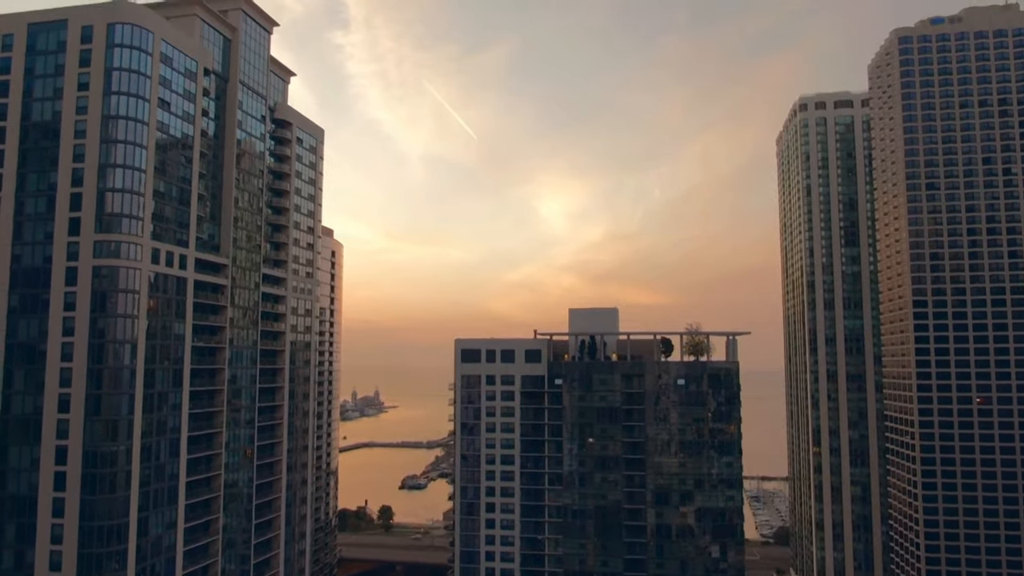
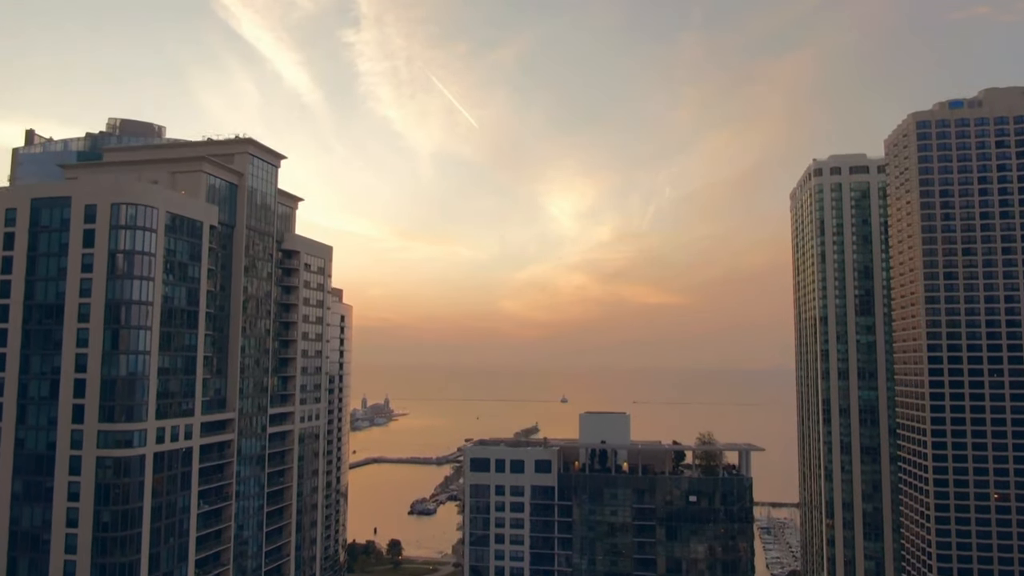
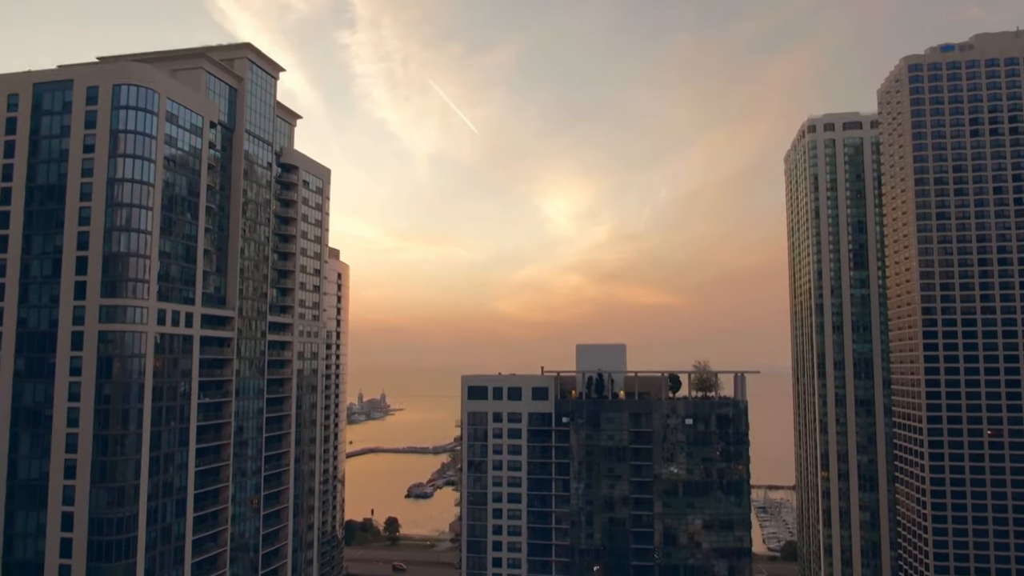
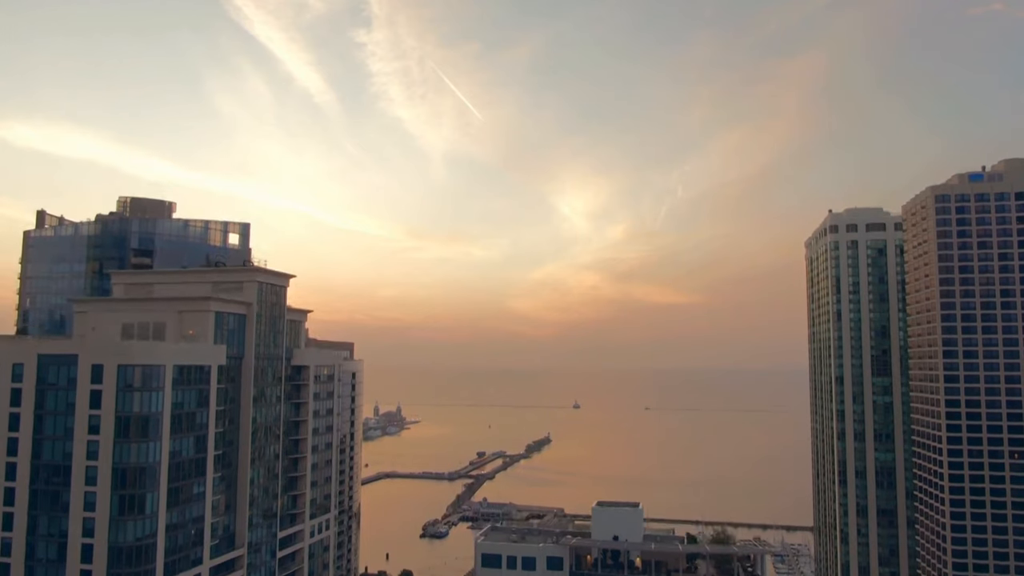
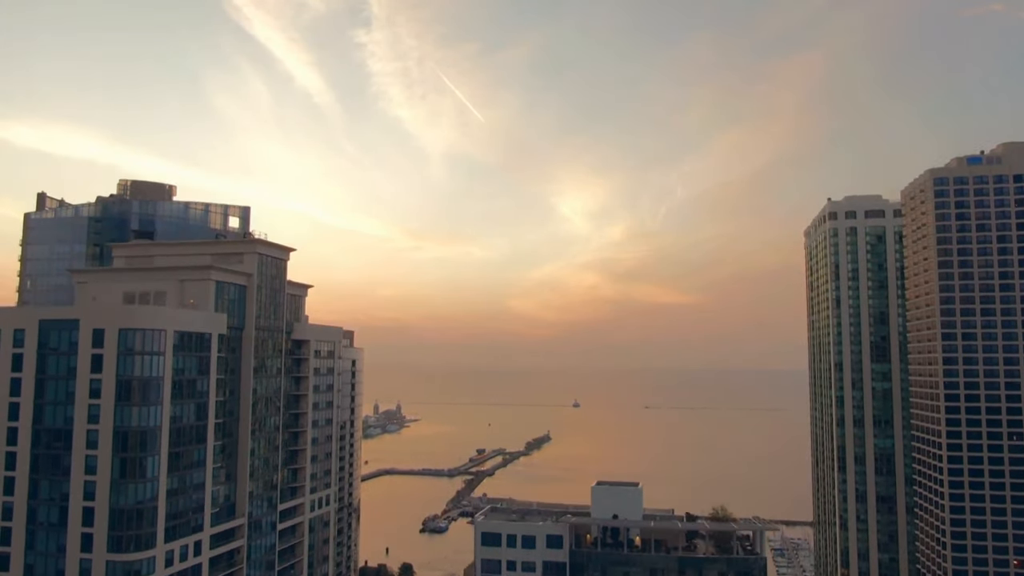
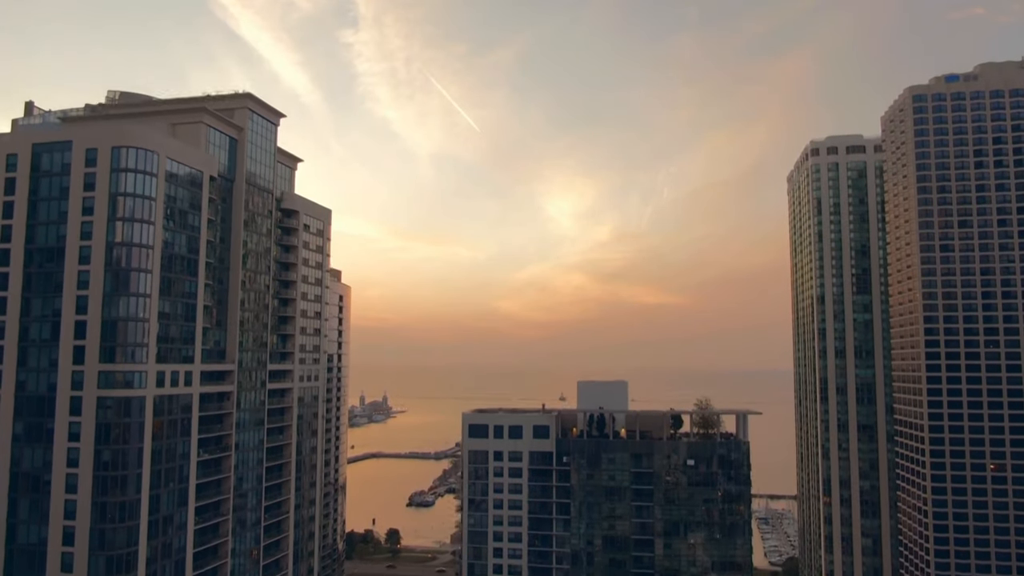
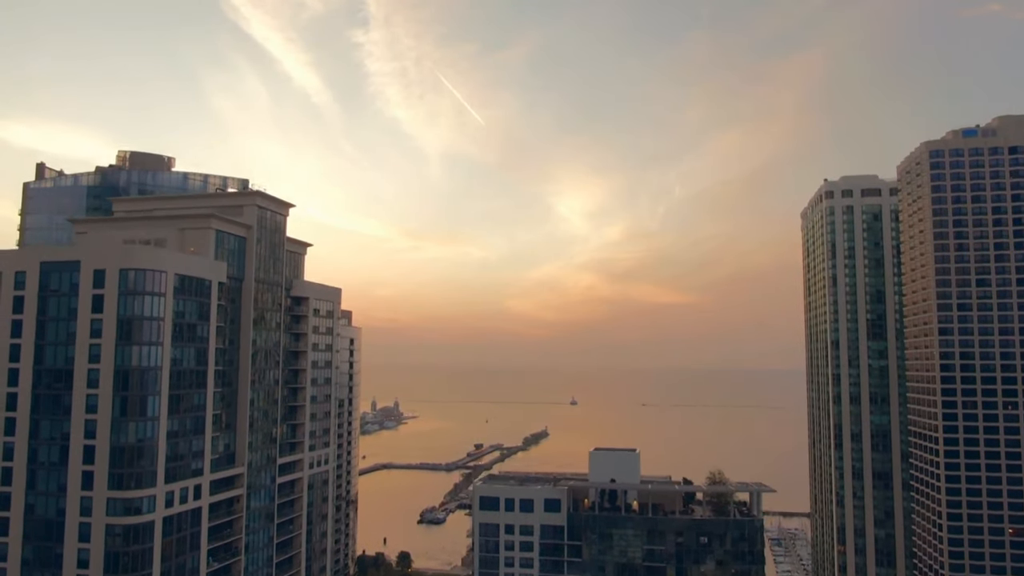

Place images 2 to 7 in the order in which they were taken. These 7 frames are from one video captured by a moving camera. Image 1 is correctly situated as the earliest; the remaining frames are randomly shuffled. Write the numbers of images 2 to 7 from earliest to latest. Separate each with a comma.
3, 6, 2, 7, 5, 4
